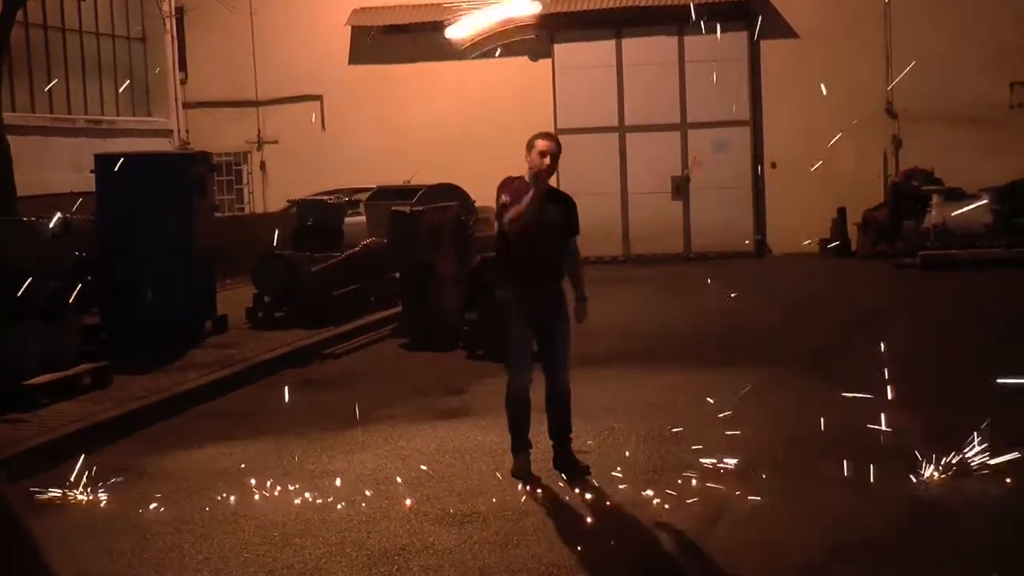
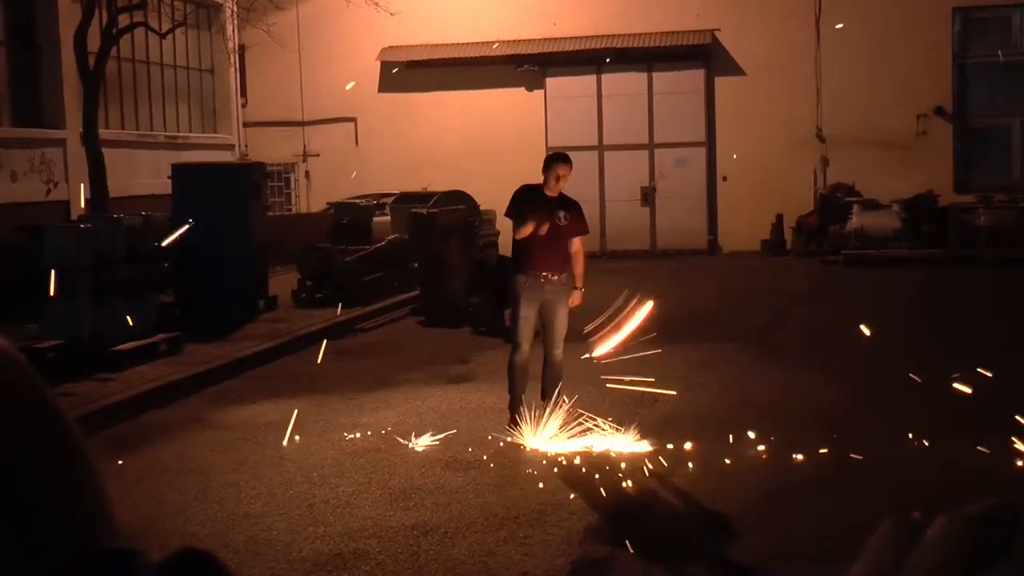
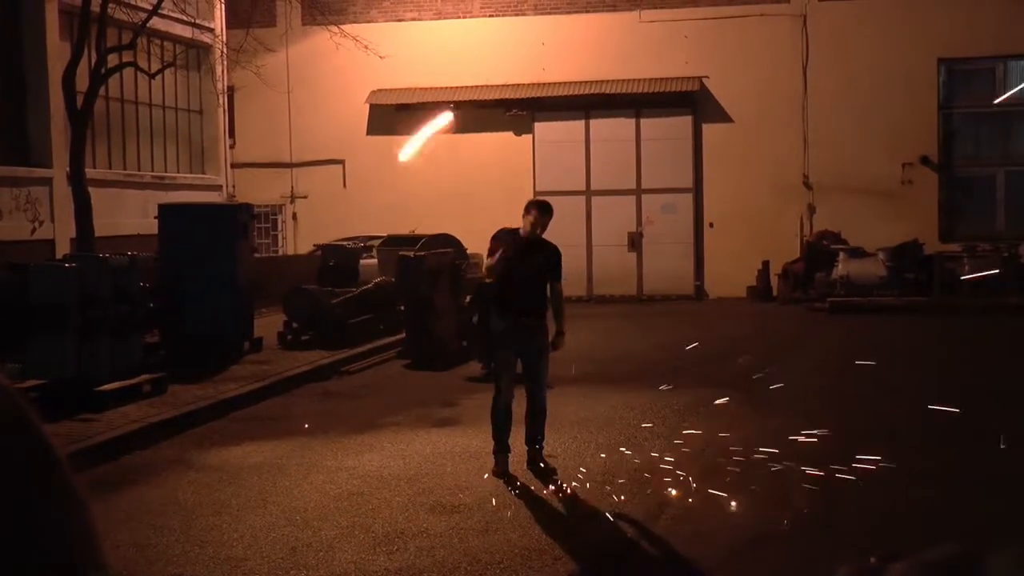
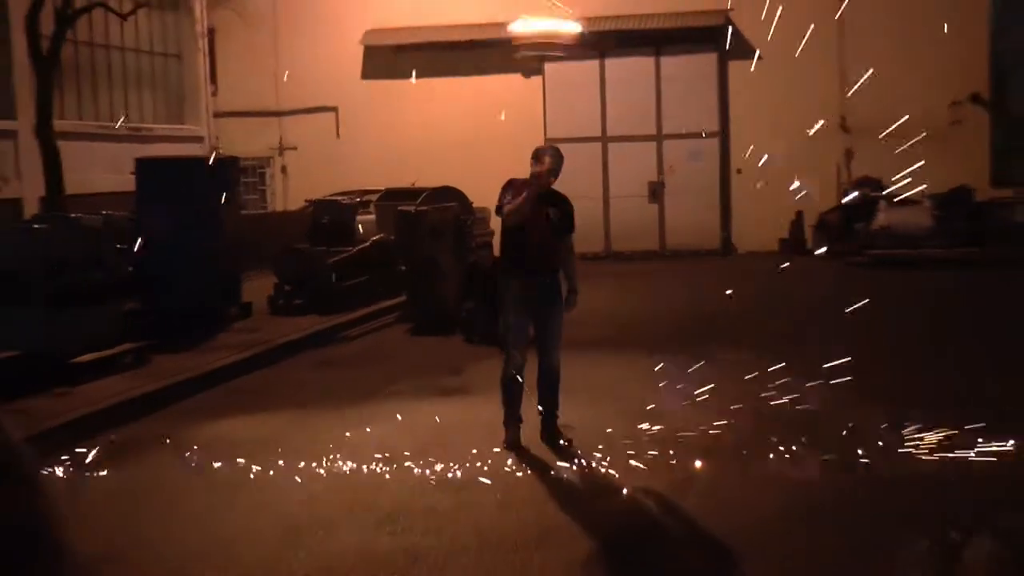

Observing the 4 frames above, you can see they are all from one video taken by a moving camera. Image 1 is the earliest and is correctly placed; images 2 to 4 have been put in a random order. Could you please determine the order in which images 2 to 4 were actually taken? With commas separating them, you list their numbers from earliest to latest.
4, 2, 3
